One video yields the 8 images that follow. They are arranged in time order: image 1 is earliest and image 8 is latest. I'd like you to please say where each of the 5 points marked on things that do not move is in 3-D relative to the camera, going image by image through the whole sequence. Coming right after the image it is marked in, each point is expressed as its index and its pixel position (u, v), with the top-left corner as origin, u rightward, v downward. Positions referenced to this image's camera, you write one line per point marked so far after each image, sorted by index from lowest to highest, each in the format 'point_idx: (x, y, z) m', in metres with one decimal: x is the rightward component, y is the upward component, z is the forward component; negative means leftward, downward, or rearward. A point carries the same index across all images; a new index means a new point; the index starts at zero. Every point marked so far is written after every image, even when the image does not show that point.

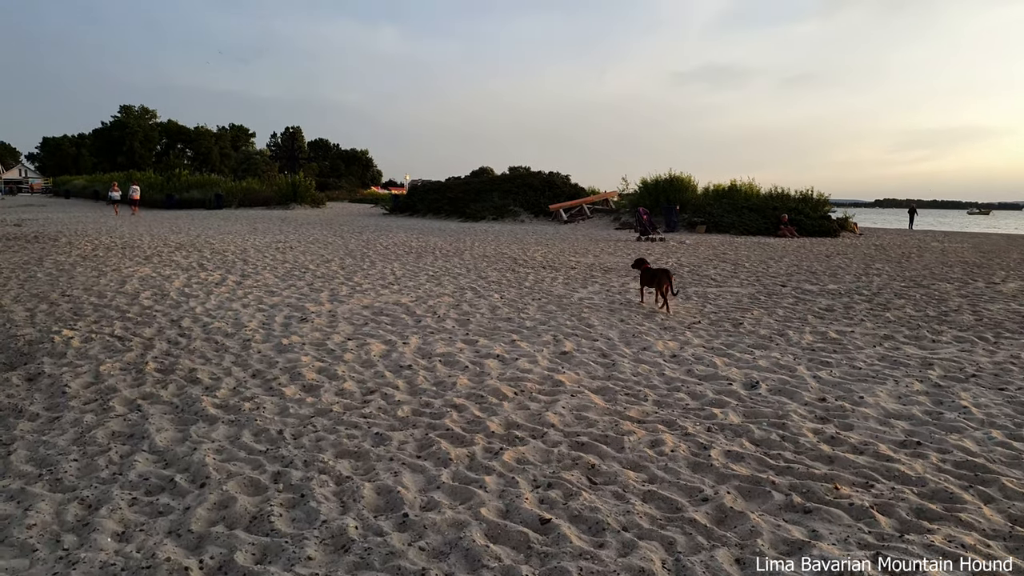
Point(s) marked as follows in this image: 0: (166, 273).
0: (-4.4, +0.2, +9.8) m
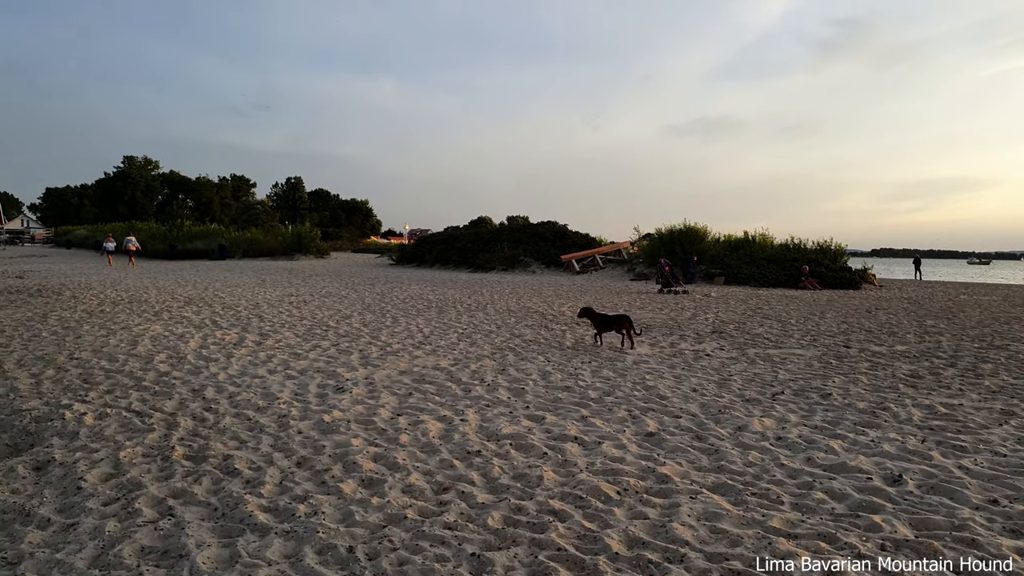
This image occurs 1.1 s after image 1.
0: (-4.0, -0.5, +9.2) m
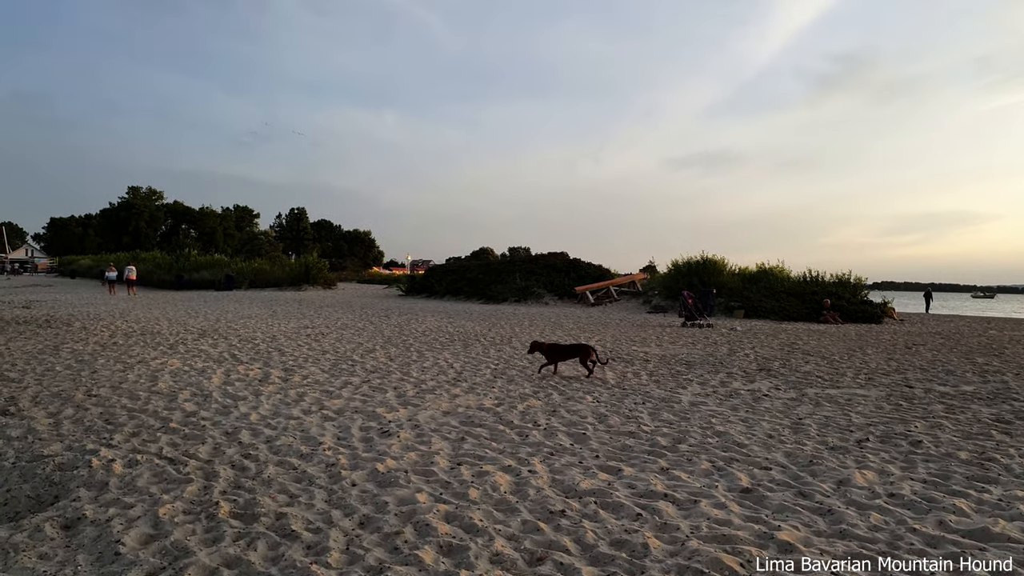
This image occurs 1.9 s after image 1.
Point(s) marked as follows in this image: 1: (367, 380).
0: (-3.6, -0.9, +8.8) m
1: (-1.5, -0.9, +7.9) m
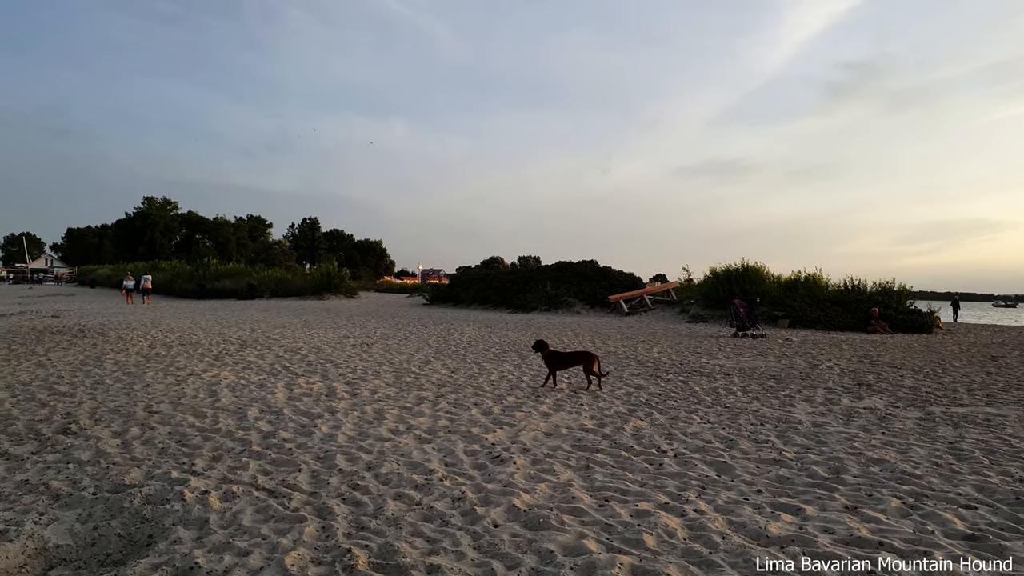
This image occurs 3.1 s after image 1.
0: (-2.8, -1.0, +8.2) m
1: (-0.7, -1.0, +7.3) m
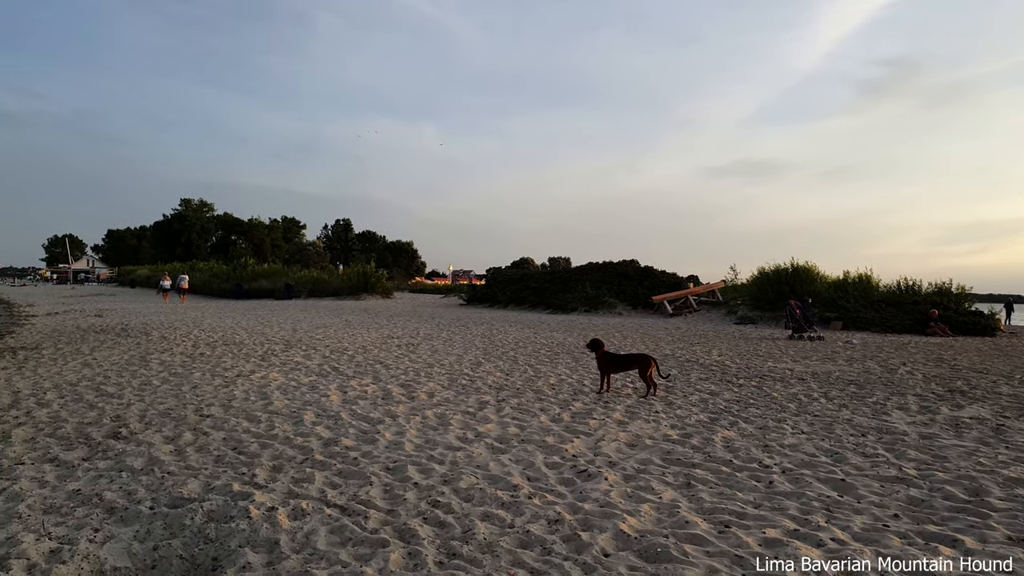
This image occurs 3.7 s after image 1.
0: (-2.1, -1.0, +7.9) m
1: (-0.1, -1.0, +6.9) m
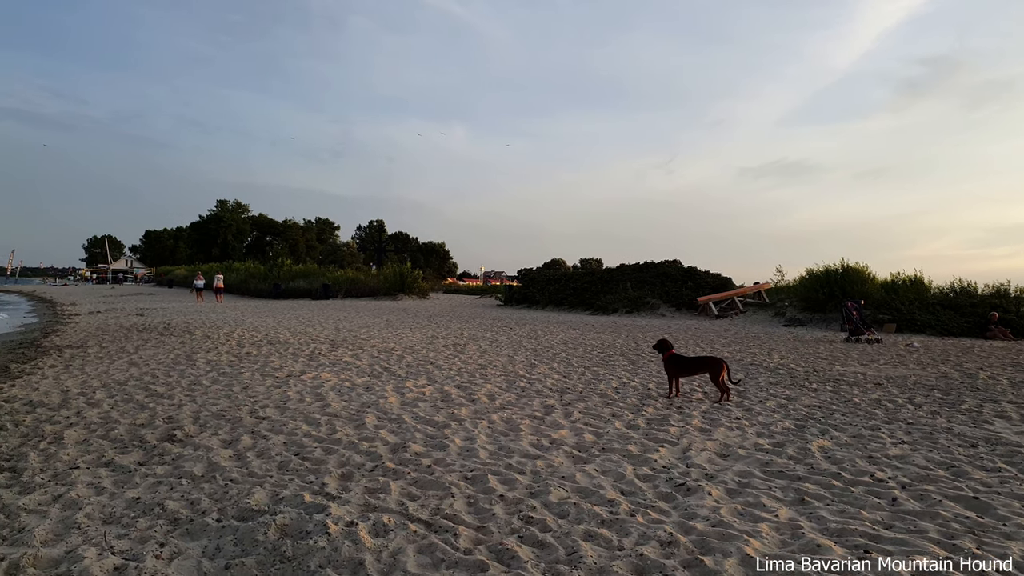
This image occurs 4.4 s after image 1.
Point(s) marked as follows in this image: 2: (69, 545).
0: (-1.5, -0.9, +7.6) m
1: (+0.5, -1.0, +6.5) m
2: (-1.8, -1.1, +3.2) m
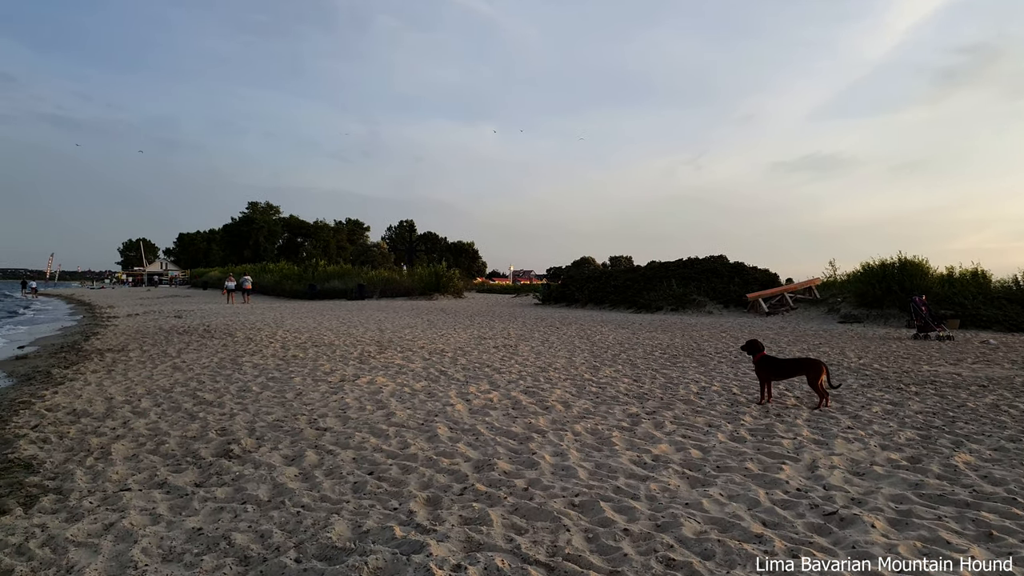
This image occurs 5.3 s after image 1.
0: (-0.9, -0.9, +7.1) m
1: (+1.1, -1.0, +5.9) m
2: (-1.3, -1.1, +2.7) m
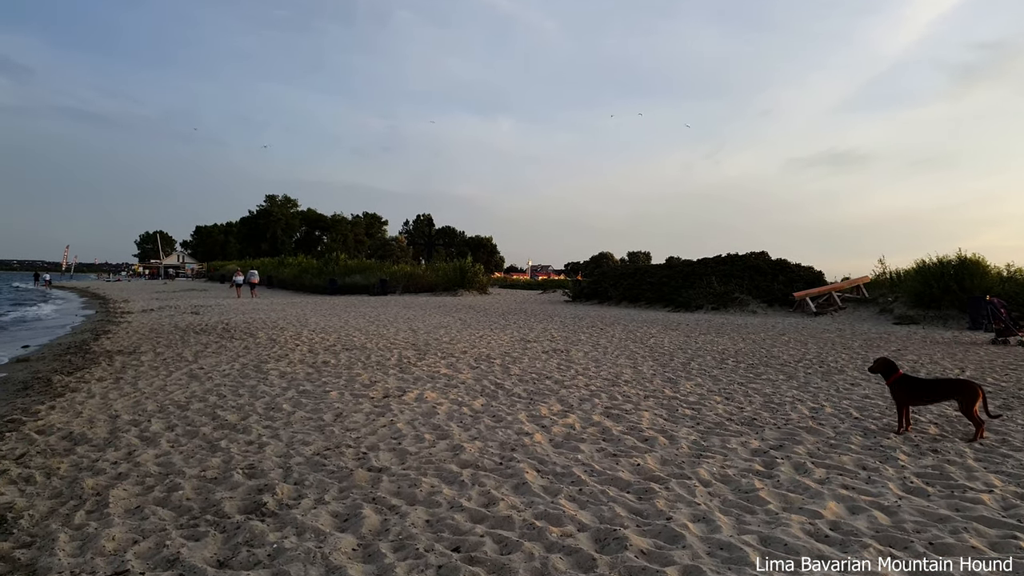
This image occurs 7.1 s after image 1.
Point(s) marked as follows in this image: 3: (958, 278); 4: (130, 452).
0: (-0.3, -0.9, +6.0) m
1: (+1.7, -1.0, +4.8) m
2: (-0.8, -1.1, +1.6) m
3: (+11.0, +0.2, +18.6) m
4: (-2.4, -1.0, +4.8) m
